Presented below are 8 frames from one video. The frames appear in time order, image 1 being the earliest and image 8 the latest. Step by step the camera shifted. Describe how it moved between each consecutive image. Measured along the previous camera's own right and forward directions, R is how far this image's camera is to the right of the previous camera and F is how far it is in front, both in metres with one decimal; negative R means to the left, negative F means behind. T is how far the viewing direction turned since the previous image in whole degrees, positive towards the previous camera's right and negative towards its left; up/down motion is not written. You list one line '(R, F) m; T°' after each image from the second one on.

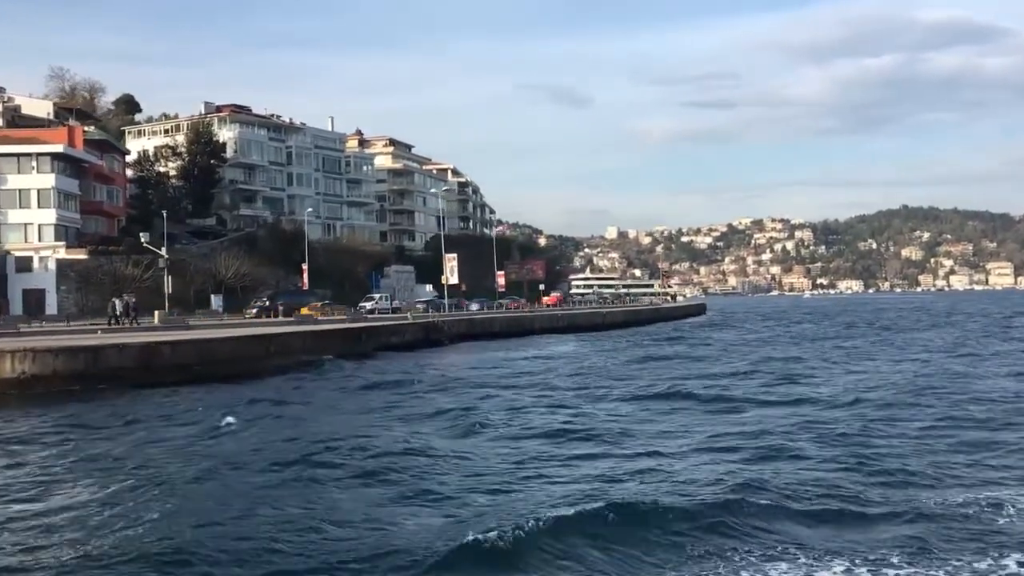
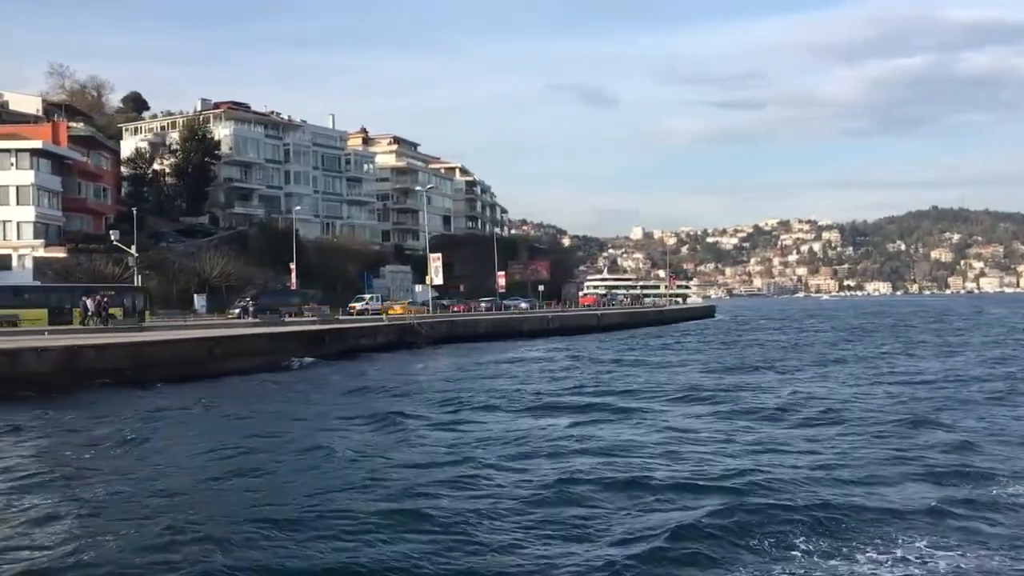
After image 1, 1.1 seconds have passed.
(+2.4, +1.8) m; -2°
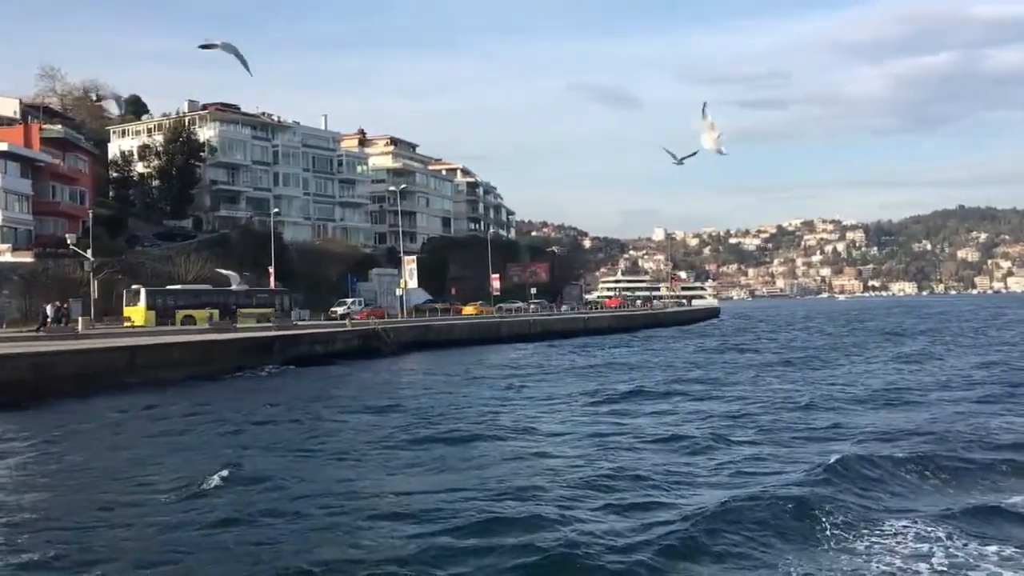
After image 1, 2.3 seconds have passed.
(+2.7, +2.1) m; -1°
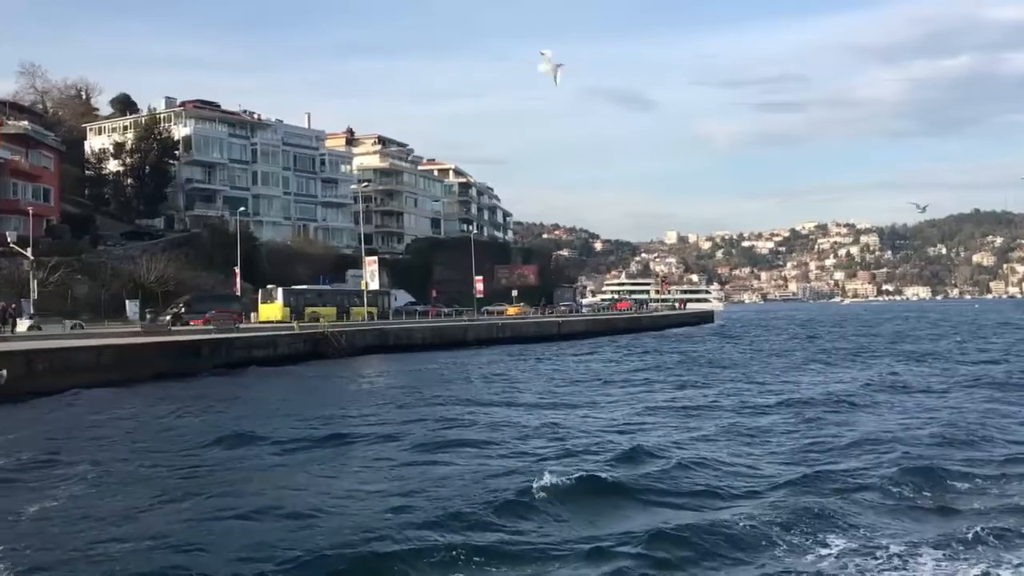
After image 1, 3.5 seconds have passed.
(+2.8, +2.0) m; -1°
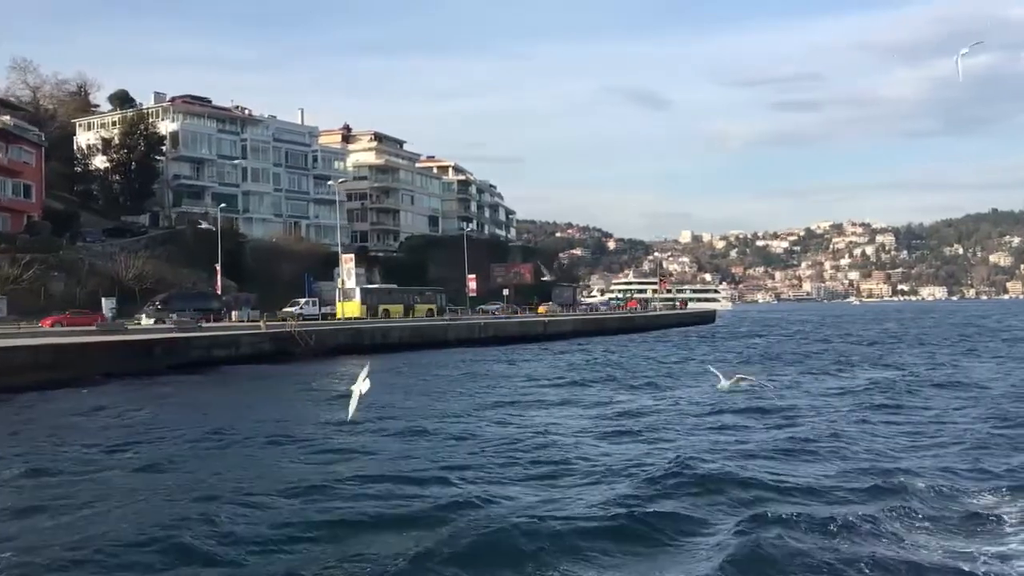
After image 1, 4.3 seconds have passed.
(+1.9, +1.4) m; -1°
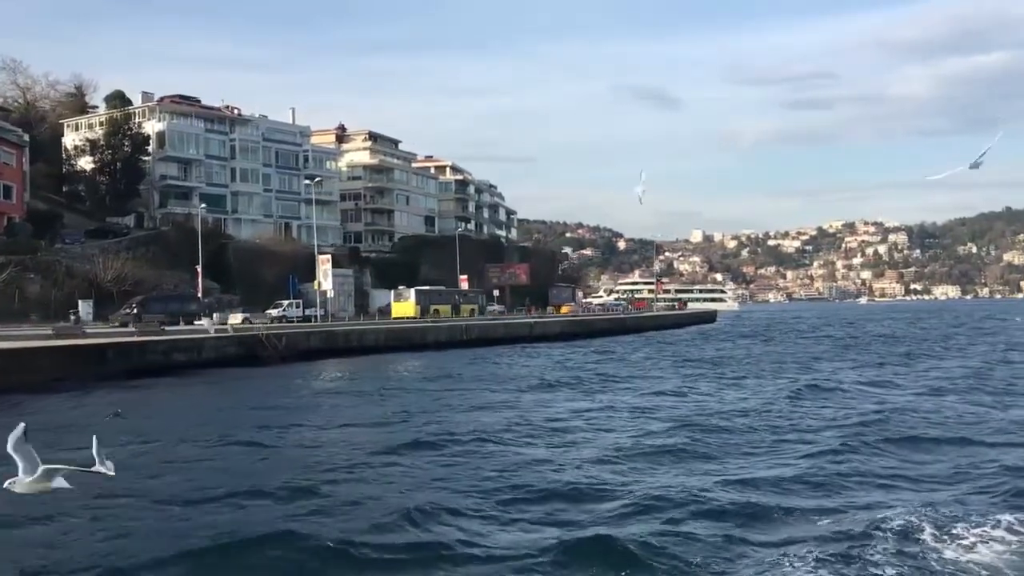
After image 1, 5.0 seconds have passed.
(+1.7, +1.2) m; -1°
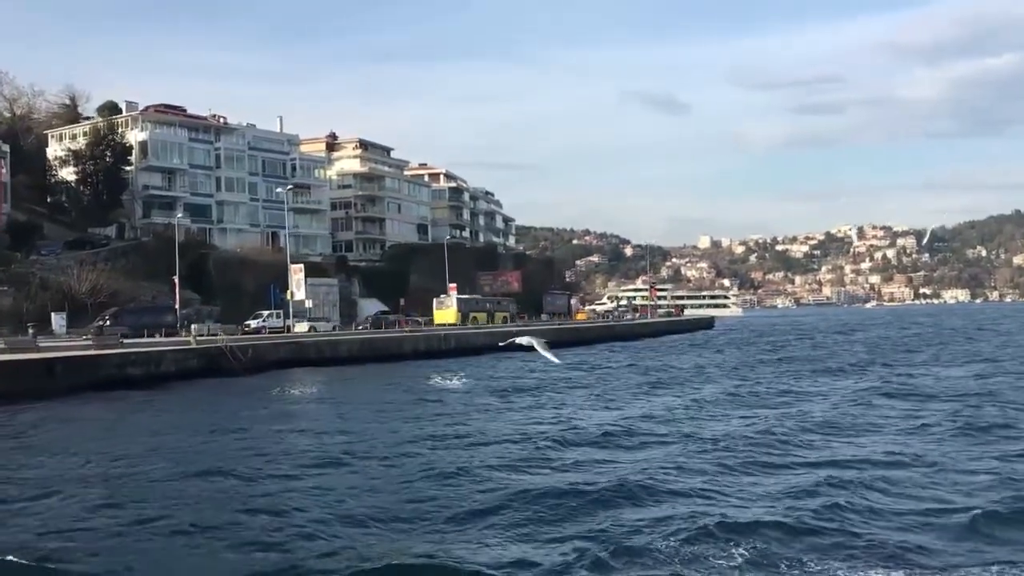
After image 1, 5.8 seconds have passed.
(+1.7, +1.2) m; 0°
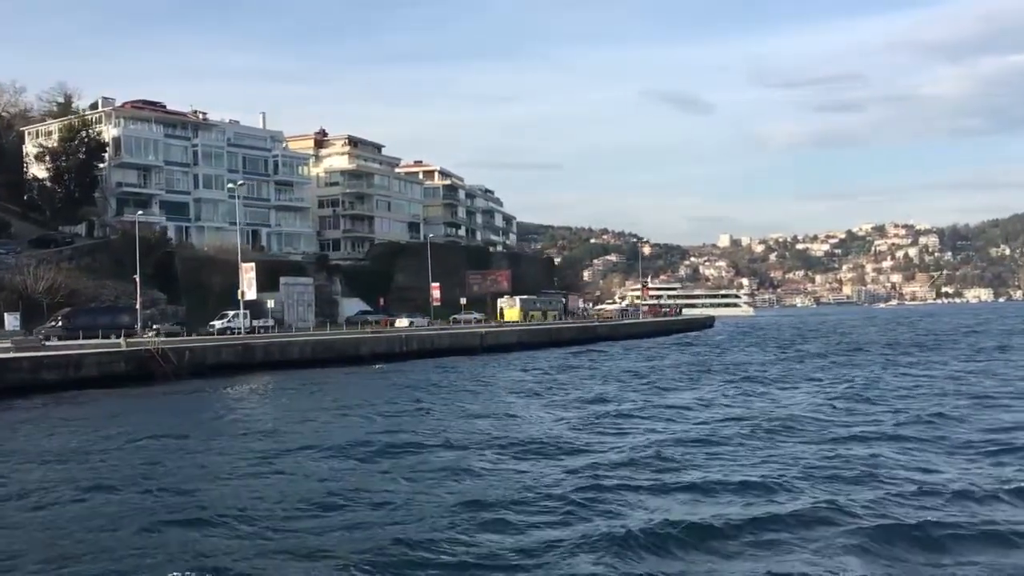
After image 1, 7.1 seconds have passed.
(+3.1, +2.3) m; -1°
